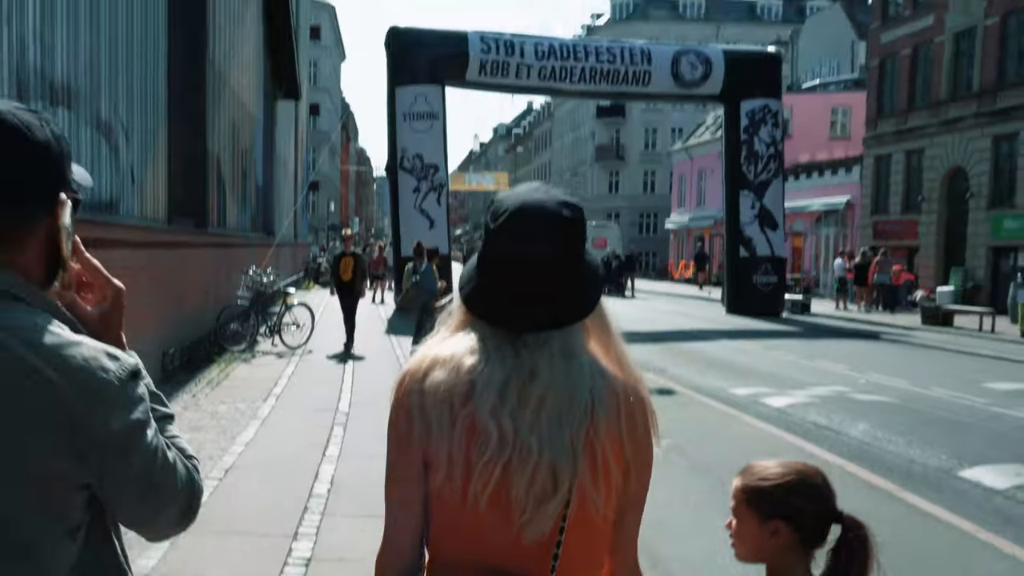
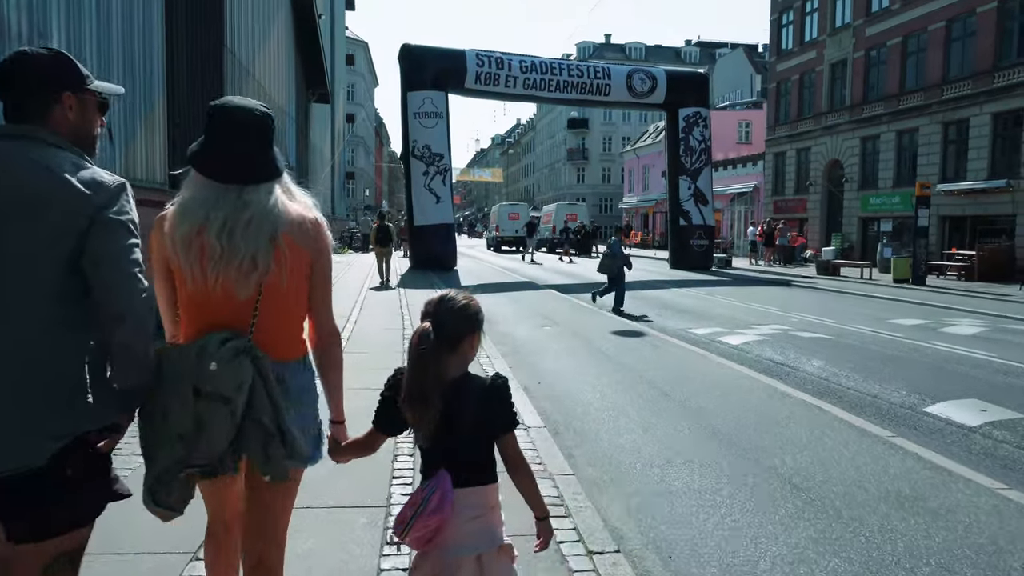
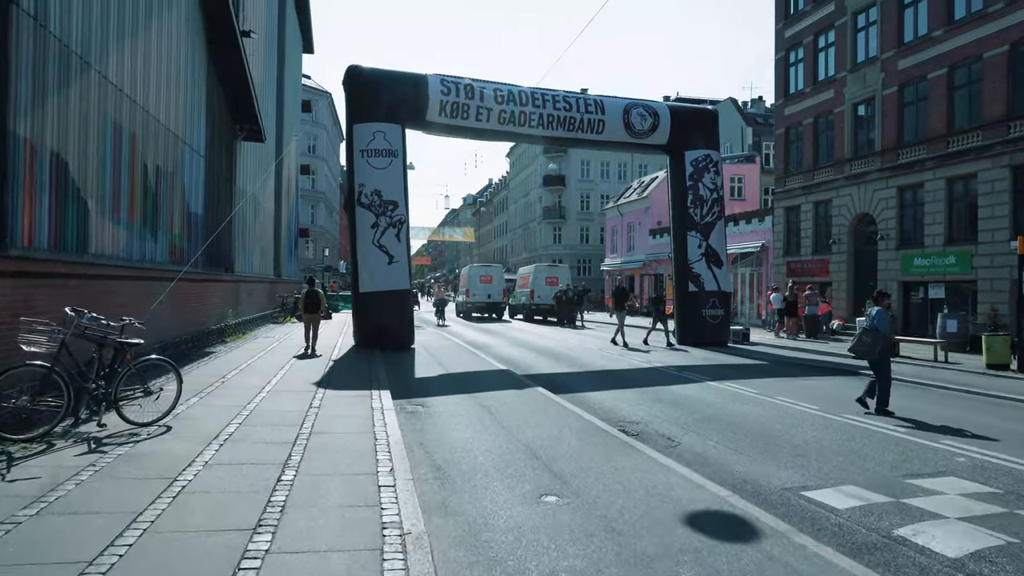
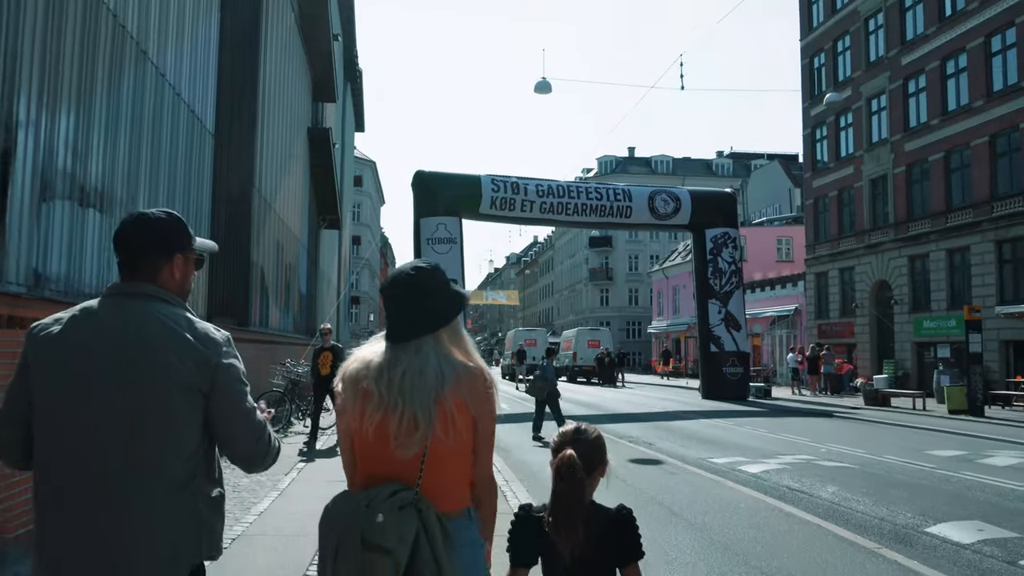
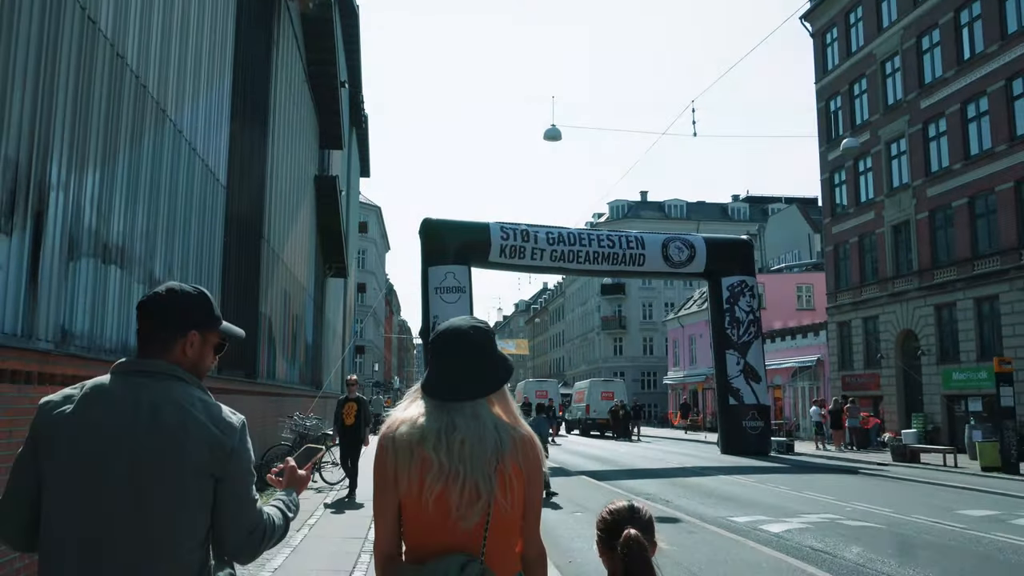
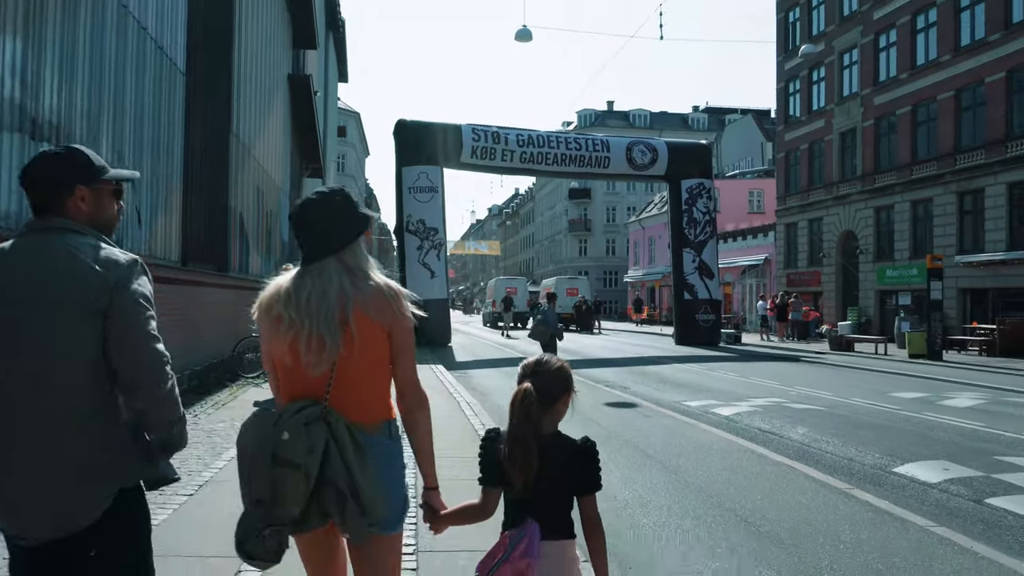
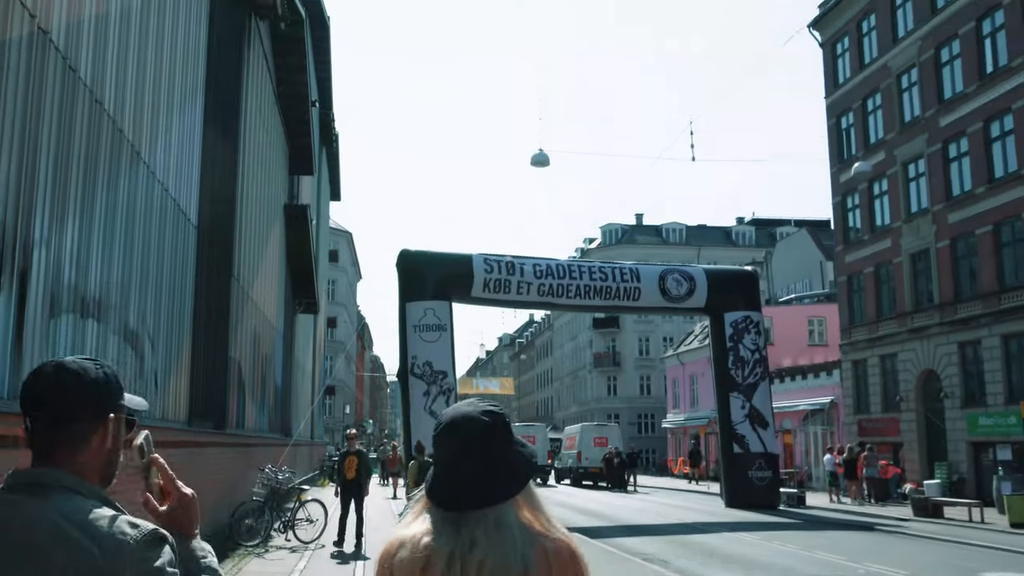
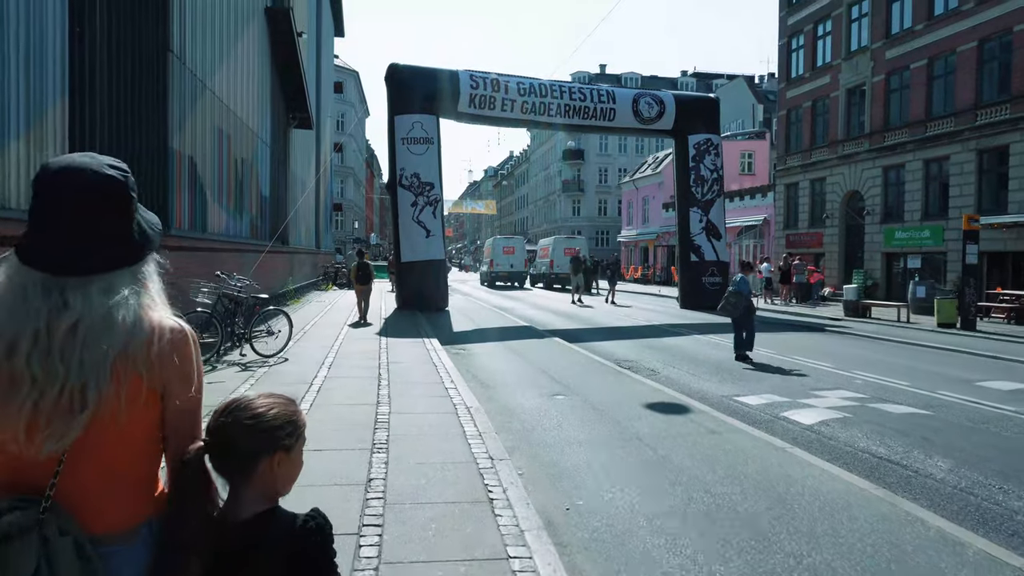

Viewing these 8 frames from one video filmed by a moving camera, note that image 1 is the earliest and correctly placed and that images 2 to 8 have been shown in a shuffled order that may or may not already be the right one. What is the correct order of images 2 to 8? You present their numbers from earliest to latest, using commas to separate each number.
7, 5, 4, 6, 2, 8, 3
